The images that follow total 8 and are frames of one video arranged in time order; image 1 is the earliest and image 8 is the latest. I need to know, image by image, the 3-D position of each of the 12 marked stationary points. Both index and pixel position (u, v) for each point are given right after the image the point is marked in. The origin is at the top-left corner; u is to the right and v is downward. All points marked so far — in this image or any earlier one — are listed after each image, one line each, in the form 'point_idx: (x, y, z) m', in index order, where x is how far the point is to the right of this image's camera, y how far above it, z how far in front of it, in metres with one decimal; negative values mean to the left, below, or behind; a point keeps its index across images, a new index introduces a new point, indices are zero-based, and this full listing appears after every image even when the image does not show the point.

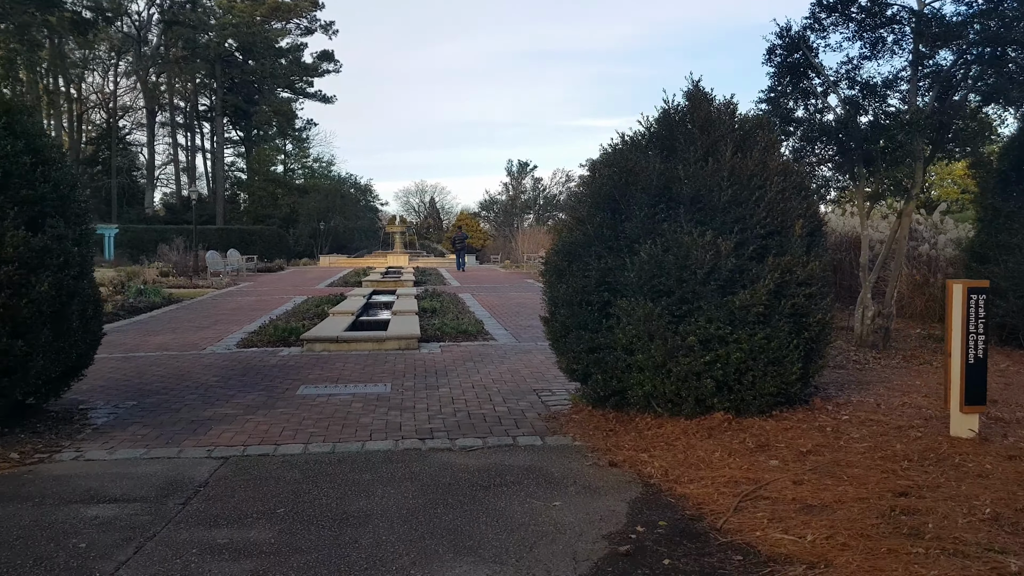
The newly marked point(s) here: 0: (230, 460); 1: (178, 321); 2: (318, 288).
0: (-1.6, -1.0, +4.7) m
1: (-5.0, -0.5, +12.6) m
2: (-4.6, 0.0, +19.8) m
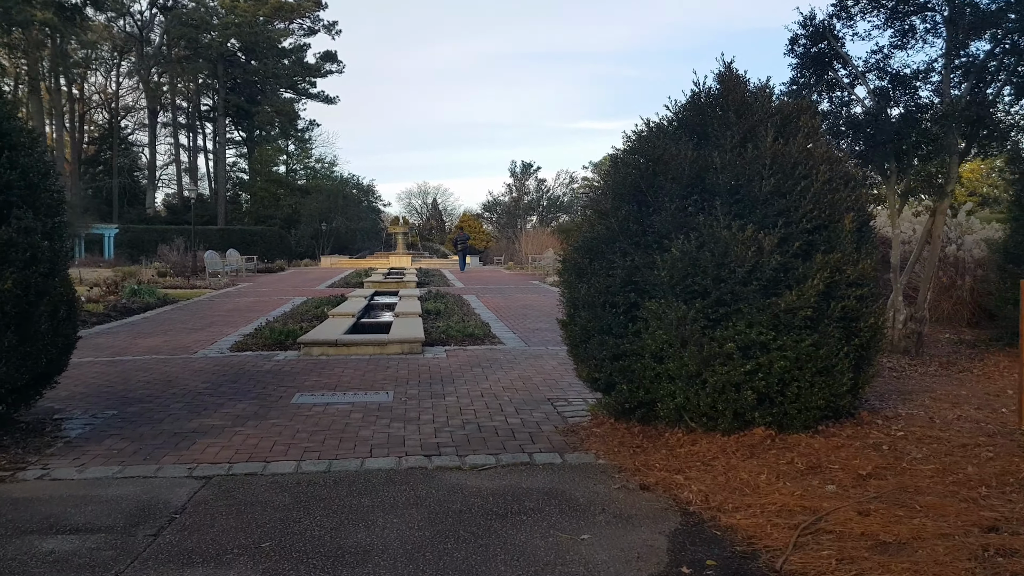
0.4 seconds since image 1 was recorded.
0: (-1.5, -1.0, +4.2) m
1: (-4.9, -0.5, +12.1) m
2: (-4.5, 0.0, +19.3) m
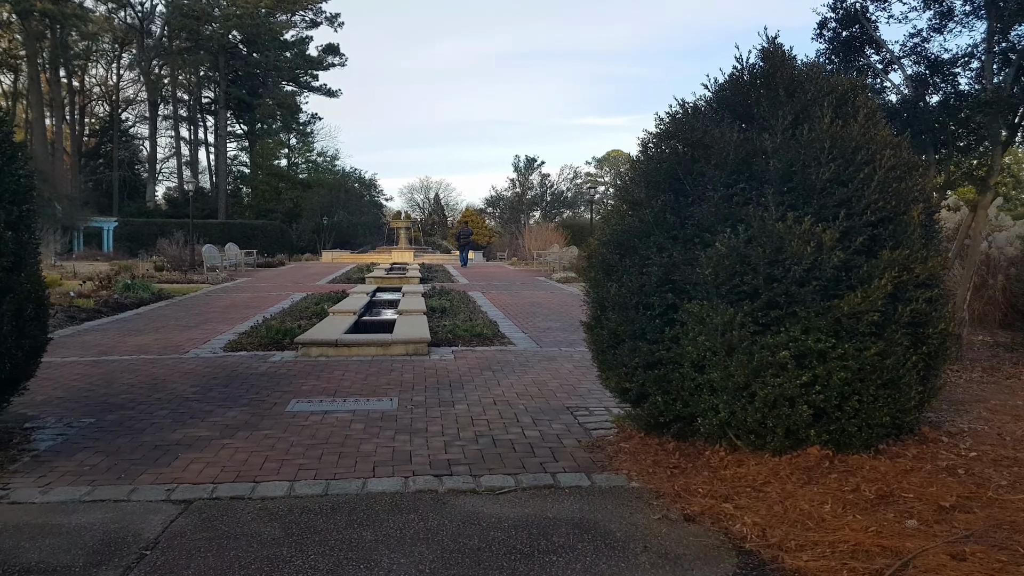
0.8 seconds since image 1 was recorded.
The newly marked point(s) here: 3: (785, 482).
0: (-1.4, -1.0, +3.7) m
1: (-4.8, -0.4, +11.6) m
2: (-4.4, +0.1, +18.8) m
3: (+1.2, -0.9, +3.7) m
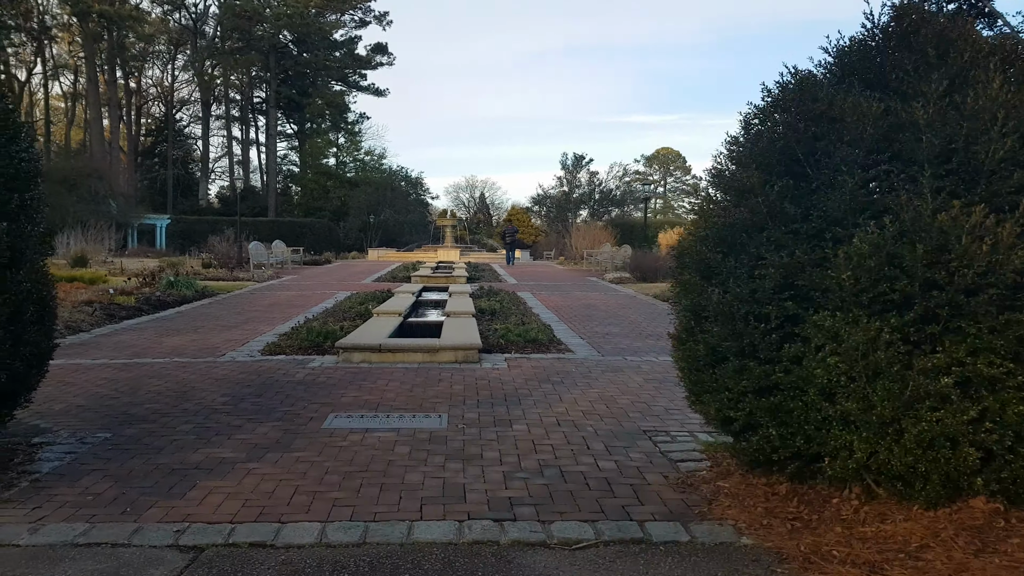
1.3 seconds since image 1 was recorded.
0: (-1.1, -1.0, +3.0) m
1: (-4.1, -0.4, +11.1) m
2: (-3.2, +0.1, +18.2) m
3: (+1.5, -0.9, +2.9) m
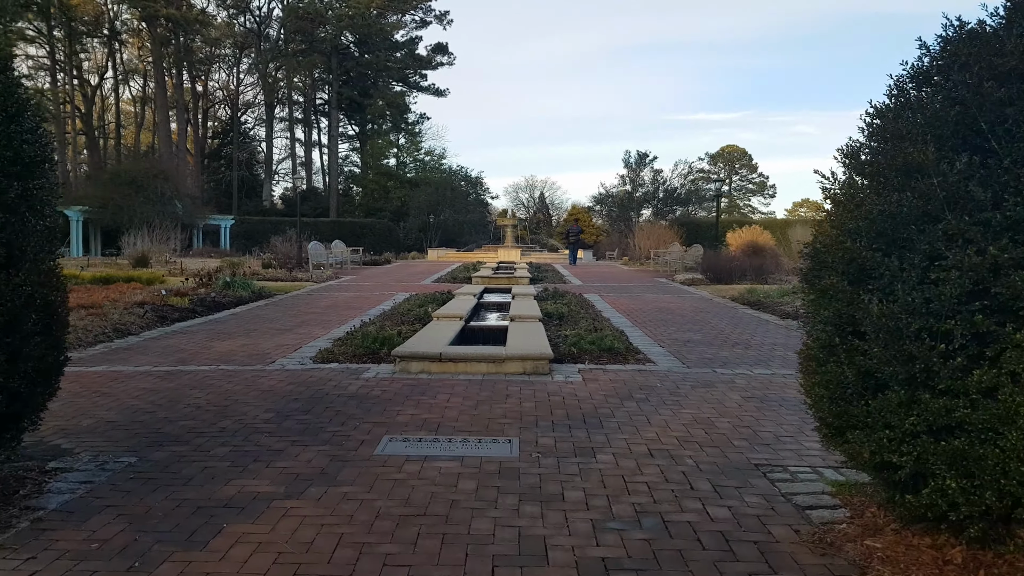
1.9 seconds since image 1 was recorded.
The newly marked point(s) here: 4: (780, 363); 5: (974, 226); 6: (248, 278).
0: (-0.8, -1.0, +2.4) m
1: (-3.2, -0.4, +10.6) m
2: (-1.9, +0.1, +17.7) m
3: (+1.8, -0.9, +2.0) m
4: (+2.4, -0.7, +7.7) m
5: (+1.4, +0.2, +2.6) m
6: (-5.4, +0.2, +17.1) m
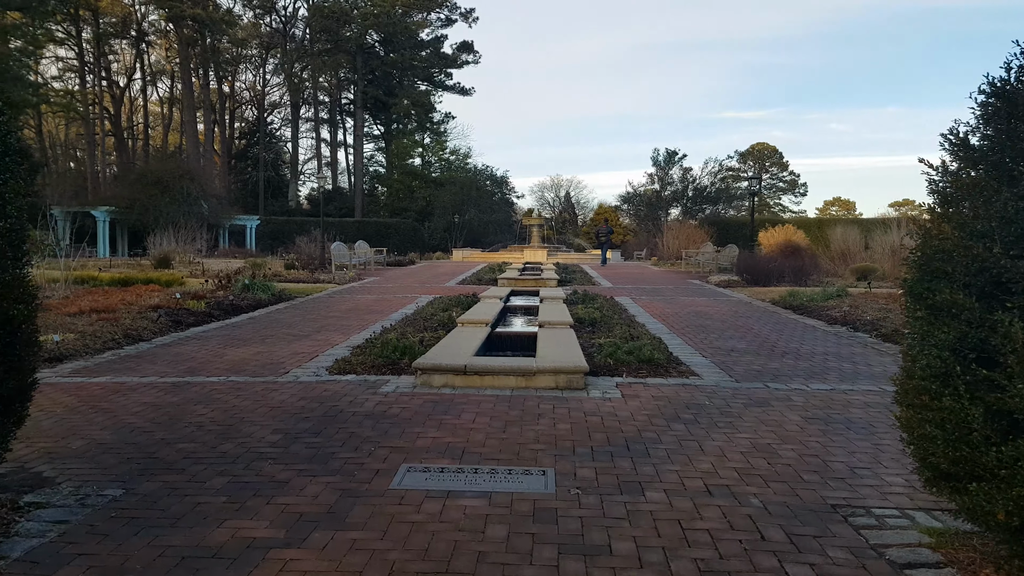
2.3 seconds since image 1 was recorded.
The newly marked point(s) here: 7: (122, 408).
0: (-0.7, -1.0, +1.8) m
1: (-2.9, -0.5, +10.1) m
2: (-1.3, +0.1, +17.2) m
3: (+1.8, -1.0, +1.4) m
4: (+2.7, -0.7, +7.0) m
5: (+1.5, +0.1, +2.0) m
6: (-4.9, +0.2, +16.7) m
7: (-2.6, -0.8, +5.5) m
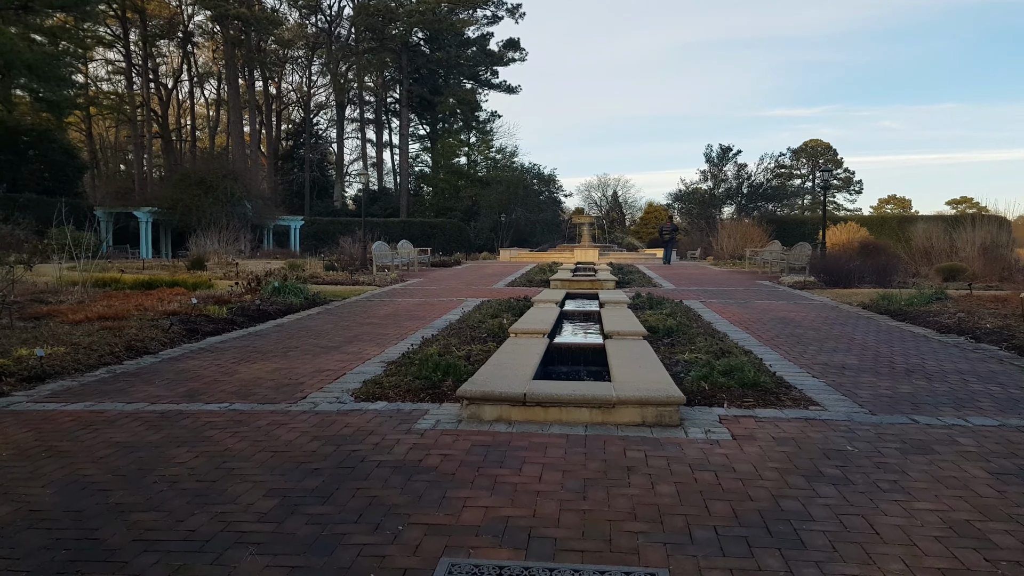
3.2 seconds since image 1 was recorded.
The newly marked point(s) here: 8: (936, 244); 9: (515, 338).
0: (-0.6, -1.1, +0.5) m
1: (-2.2, -0.5, +8.9) m
2: (-0.3, 0.0, +15.9) m
3: (+2.0, -1.0, 0.0) m
4: (+3.2, -0.8, +5.5) m
5: (+1.7, +0.1, +0.6) m
6: (-3.9, +0.1, +15.6) m
7: (-2.2, -0.8, +4.3) m
8: (+9.5, +1.0, +18.7) m
9: (0.0, -0.4, +7.5) m
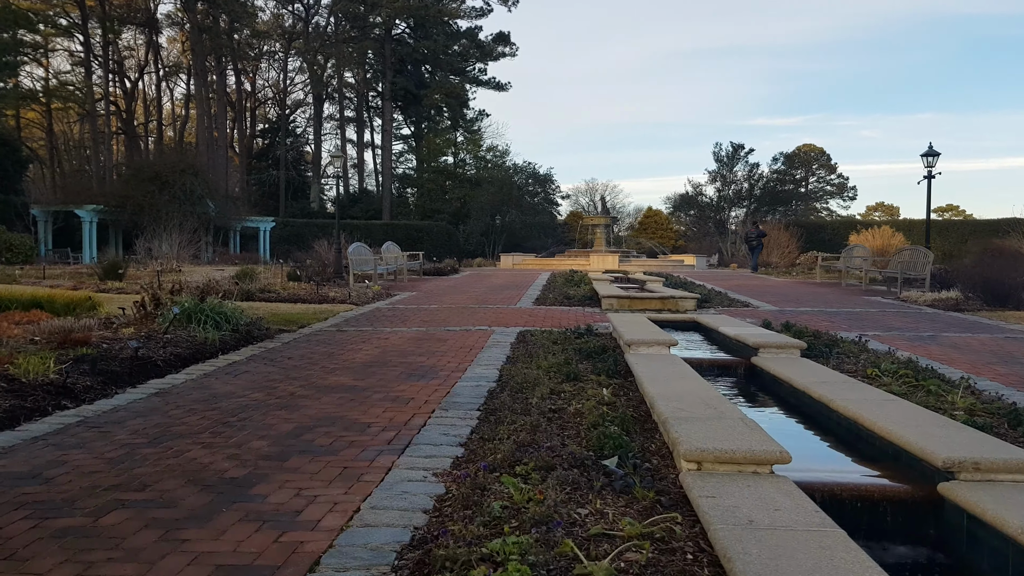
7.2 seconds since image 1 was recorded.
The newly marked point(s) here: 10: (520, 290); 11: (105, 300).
0: (+0.2, -1.2, -4.2) m
1: (-1.6, -0.7, +4.2) m
2: (+0.1, -0.3, +11.2) m
3: (+2.8, -1.1, -4.7) m
4: (+3.8, -1.0, +0.9) m
5: (+2.5, 0.0, -4.1) m
6: (-3.4, -0.1, +10.9) m
7: (-1.5, -1.0, -0.4) m
8: (+9.9, +0.7, +14.2) m
9: (+0.7, -0.6, +2.9) m
10: (+0.1, 0.0, +15.0) m
11: (-4.8, -0.1, +9.8) m
